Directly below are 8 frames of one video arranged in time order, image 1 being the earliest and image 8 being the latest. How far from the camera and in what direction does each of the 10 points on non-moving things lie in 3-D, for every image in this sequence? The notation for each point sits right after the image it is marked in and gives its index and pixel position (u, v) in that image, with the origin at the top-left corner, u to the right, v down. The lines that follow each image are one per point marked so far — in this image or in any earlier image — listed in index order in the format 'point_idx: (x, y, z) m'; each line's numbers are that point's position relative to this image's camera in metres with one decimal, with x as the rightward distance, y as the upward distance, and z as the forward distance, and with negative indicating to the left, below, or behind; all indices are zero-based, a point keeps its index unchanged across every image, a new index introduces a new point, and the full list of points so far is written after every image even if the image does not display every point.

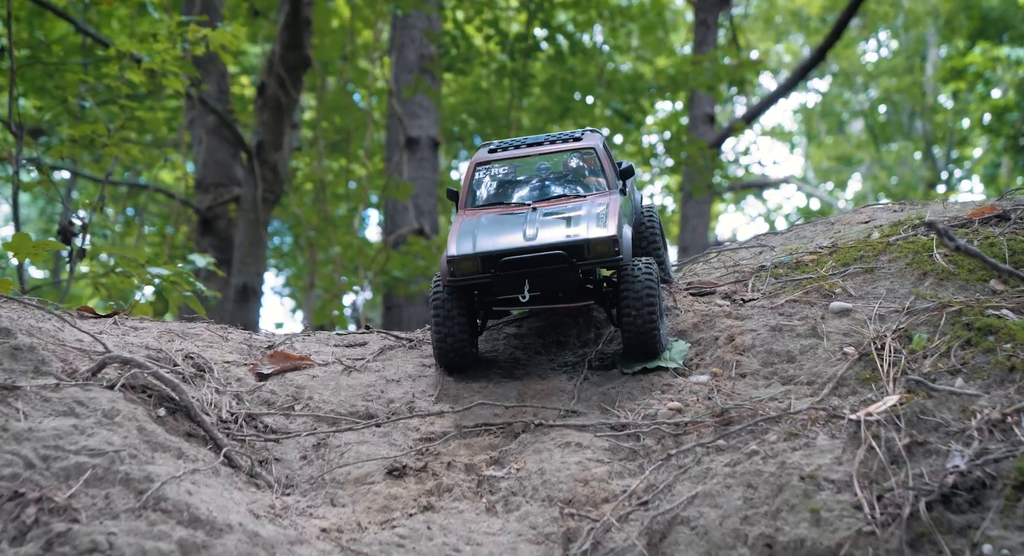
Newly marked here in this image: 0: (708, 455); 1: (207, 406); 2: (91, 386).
0: (+1.2, -1.1, +8.4) m
1: (-1.9, -0.8, +8.5) m
2: (-2.4, -0.6, +7.8) m
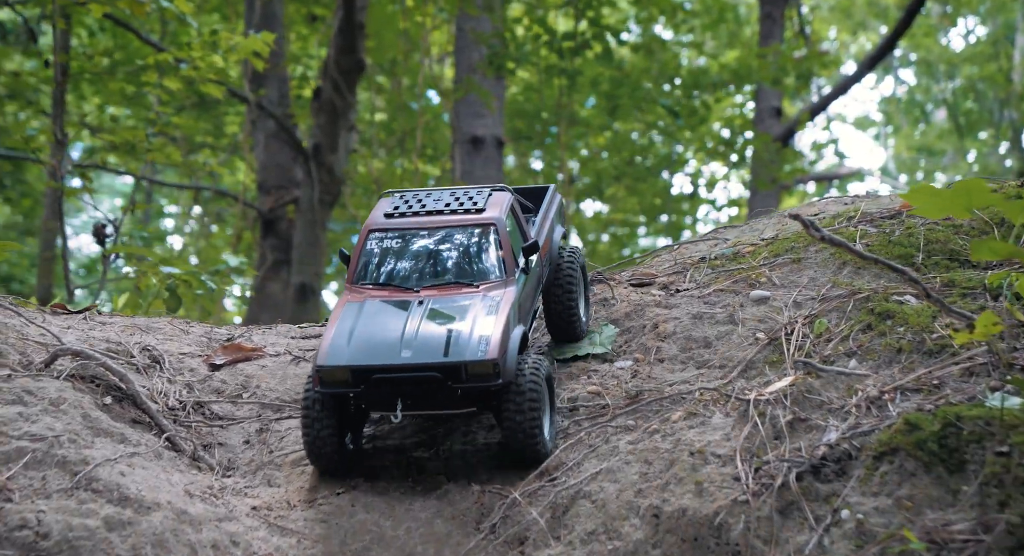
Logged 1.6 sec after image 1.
0: (+0.7, -1.0, +9.0) m
1: (-2.4, -0.8, +9.2) m
2: (-2.9, -0.6, +8.6) m
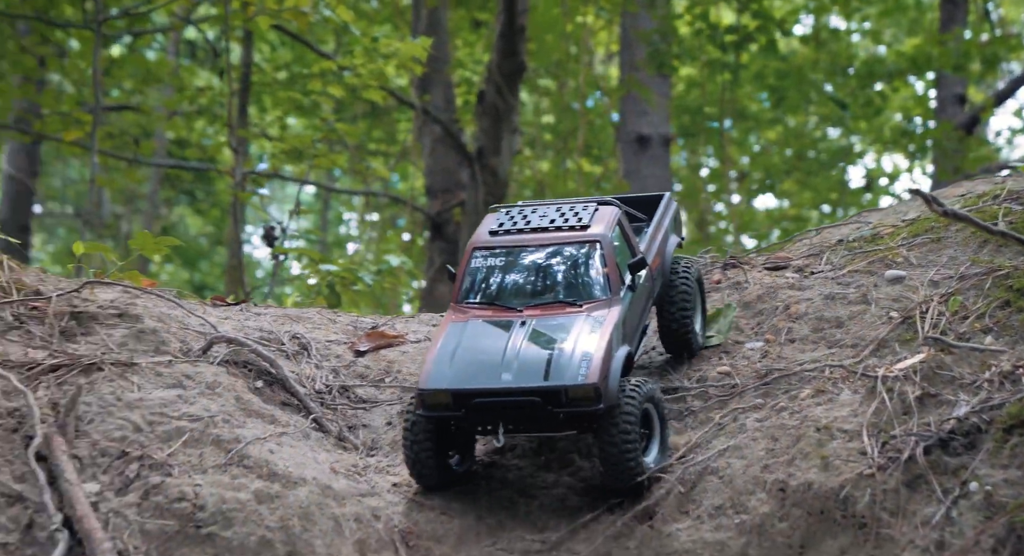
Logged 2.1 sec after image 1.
0: (+1.6, -0.9, +9.2) m
1: (-1.5, -0.7, +9.7) m
2: (-2.1, -0.6, +9.2) m
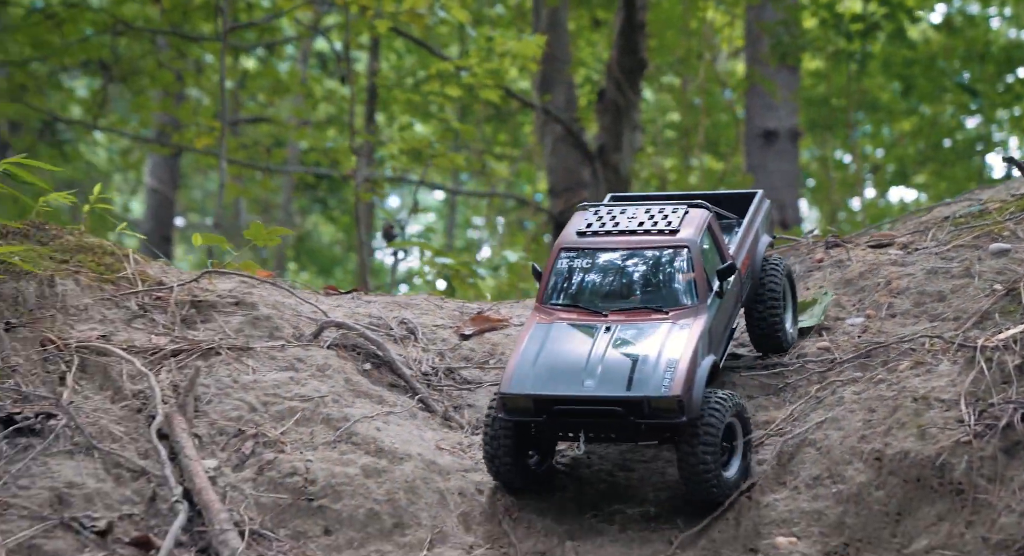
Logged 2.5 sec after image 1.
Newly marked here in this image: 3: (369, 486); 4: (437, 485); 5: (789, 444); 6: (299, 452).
0: (+2.3, -0.7, +9.2) m
1: (-0.8, -0.6, +10.1) m
2: (-1.4, -0.5, +9.6) m
3: (-0.9, -1.3, +8.3) m
4: (-0.5, -1.3, +8.5) m
5: (+1.8, -1.1, +8.9) m
6: (-1.3, -1.1, +8.4) m
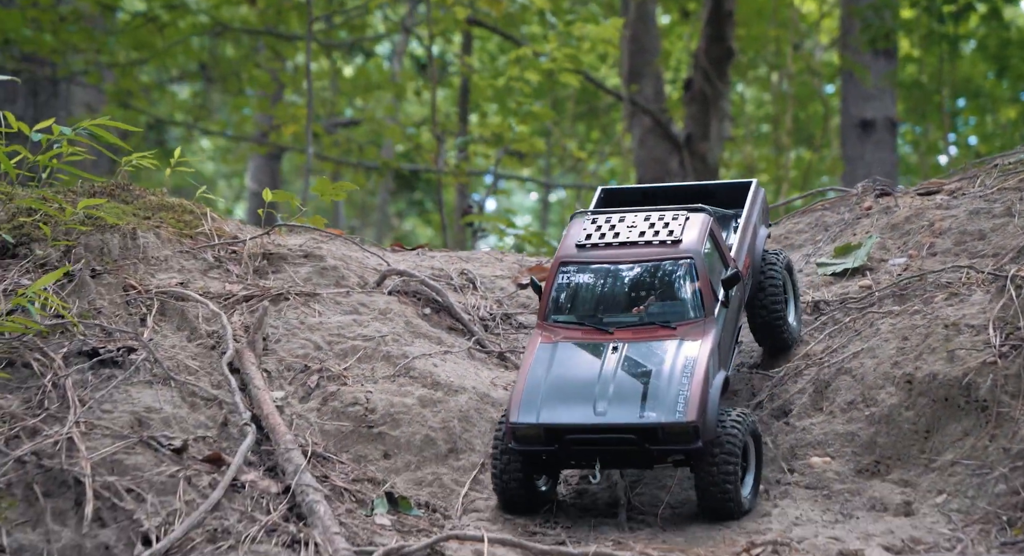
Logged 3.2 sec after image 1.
0: (+2.6, -0.3, +9.6) m
1: (-0.3, -0.2, +10.6) m
2: (-1.0, -0.1, +10.2) m
3: (-0.6, -0.9, +8.9) m
4: (-0.2, -0.9, +9.1) m
5: (+2.1, -0.6, +9.3) m
6: (-1.0, -0.7, +9.0) m
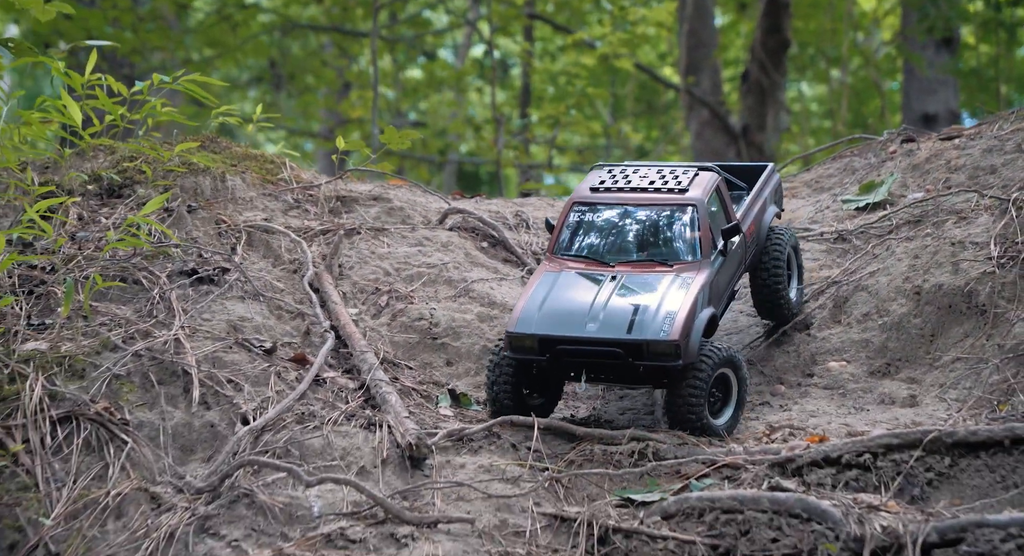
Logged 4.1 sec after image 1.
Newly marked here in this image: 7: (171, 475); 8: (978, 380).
0: (+3.0, +0.3, +10.6) m
1: (+0.1, +0.3, +11.7) m
2: (-0.6, +0.4, +11.3) m
3: (-0.2, -0.4, +10.0) m
4: (+0.2, -0.4, +10.2) m
5: (+2.5, -0.1, +10.3) m
6: (-0.6, -0.2, +10.2) m
7: (-1.9, -1.1, +7.8) m
8: (+3.0, -0.7, +8.8) m
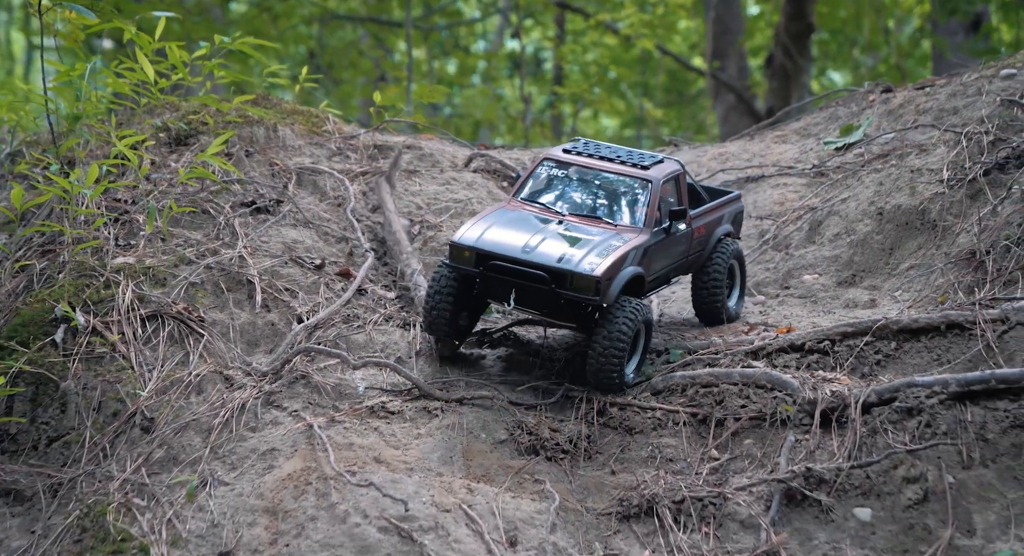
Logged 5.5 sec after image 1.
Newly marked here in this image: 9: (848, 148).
0: (+3.1, +0.9, +12.0) m
1: (+0.3, +0.9, +13.2) m
2: (-0.5, +1.0, +12.8) m
3: (-0.1, +0.2, +11.5) m
4: (+0.4, +0.2, +11.7) m
5: (+2.6, +0.5, +11.7) m
6: (-0.5, +0.4, +11.7) m
7: (-1.9, -0.6, +9.3) m
8: (+3.1, 0.0, +10.2) m
9: (+3.2, +1.2, +13.1) m
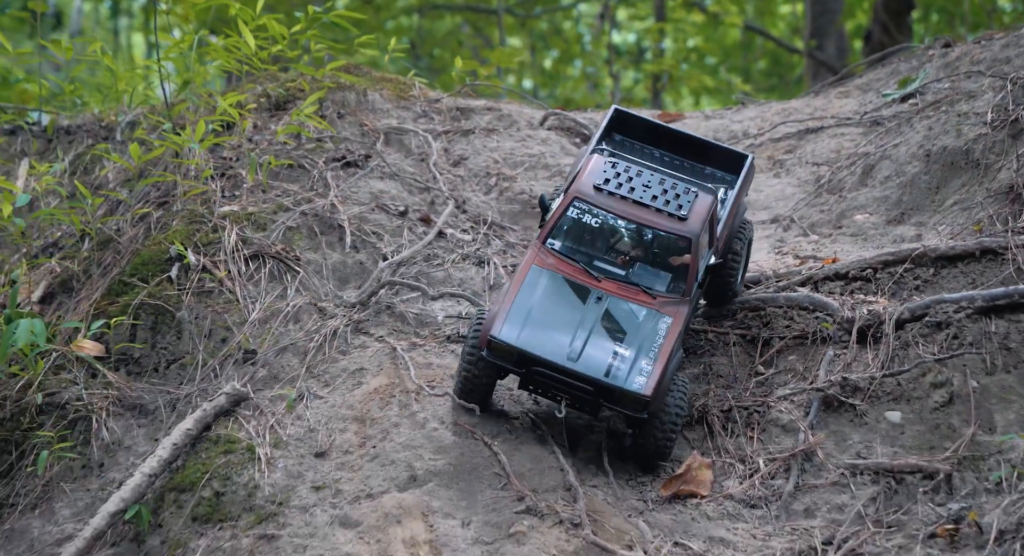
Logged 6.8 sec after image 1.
0: (+3.8, +1.5, +12.7) m
1: (+1.0, +1.4, +14.1) m
2: (+0.3, +1.5, +13.8) m
3: (+0.6, +0.7, +12.4) m
4: (+1.0, +0.7, +12.5) m
5: (+3.3, +1.1, +12.4) m
6: (+0.1, +0.9, +12.6) m
7: (-1.4, -0.1, +10.4) m
8: (+3.7, +0.5, +10.9) m
9: (+4.0, +1.8, +13.7) m
